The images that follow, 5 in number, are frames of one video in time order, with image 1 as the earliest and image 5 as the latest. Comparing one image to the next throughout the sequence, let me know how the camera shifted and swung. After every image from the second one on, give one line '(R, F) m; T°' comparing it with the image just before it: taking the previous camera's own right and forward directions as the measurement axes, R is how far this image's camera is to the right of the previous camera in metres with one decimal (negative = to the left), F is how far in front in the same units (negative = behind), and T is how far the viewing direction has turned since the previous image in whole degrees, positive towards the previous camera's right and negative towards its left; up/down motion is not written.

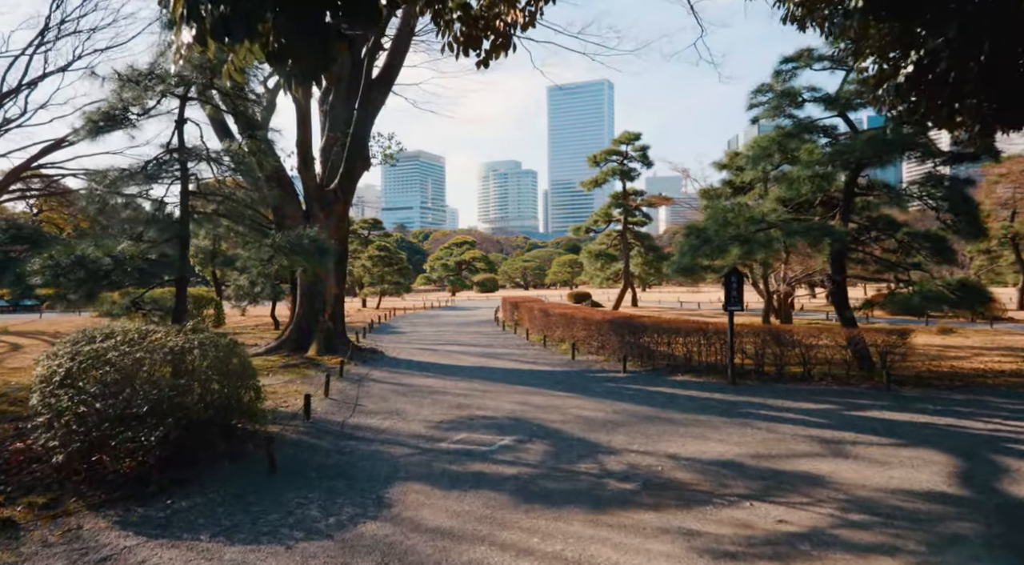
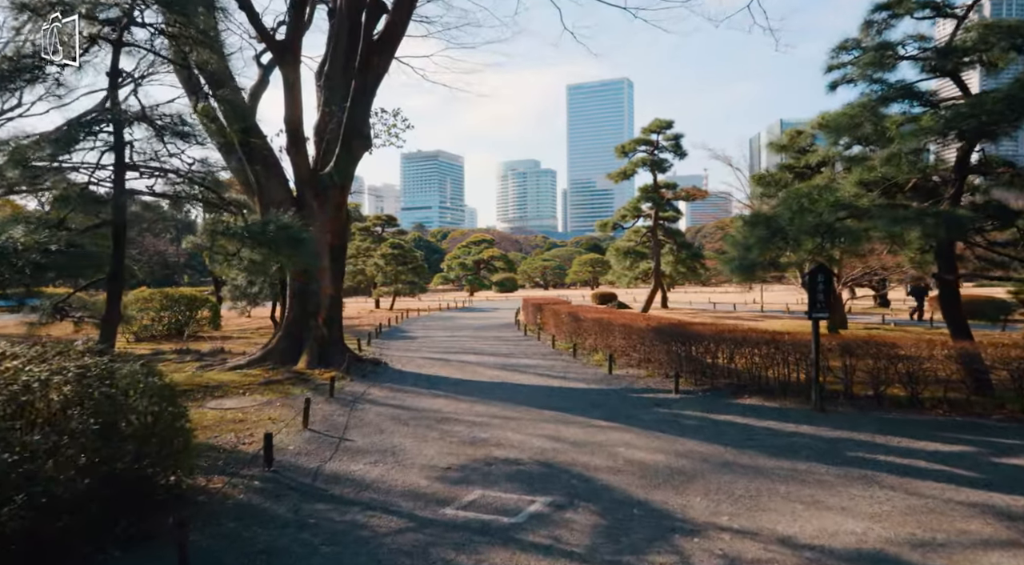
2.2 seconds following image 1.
(-0.1, +2.1) m; -2°
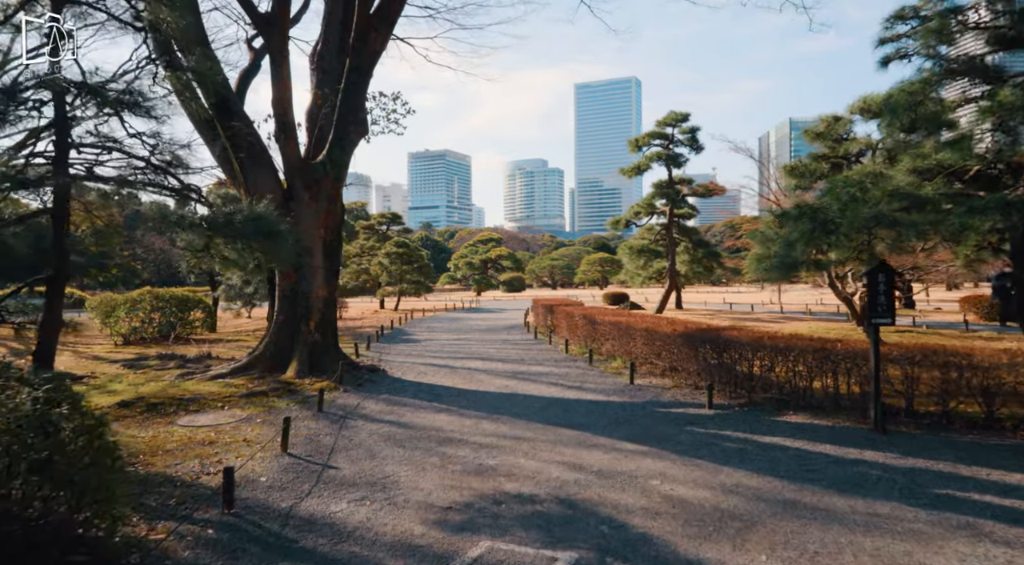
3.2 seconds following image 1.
(-0.1, +1.1) m; -1°
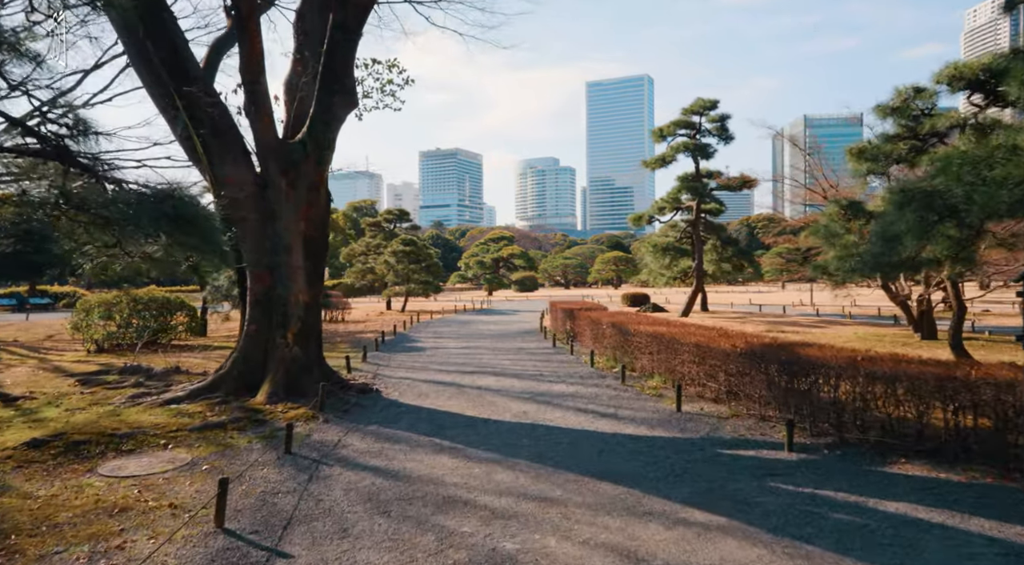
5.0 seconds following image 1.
(-0.1, +1.9) m; -1°
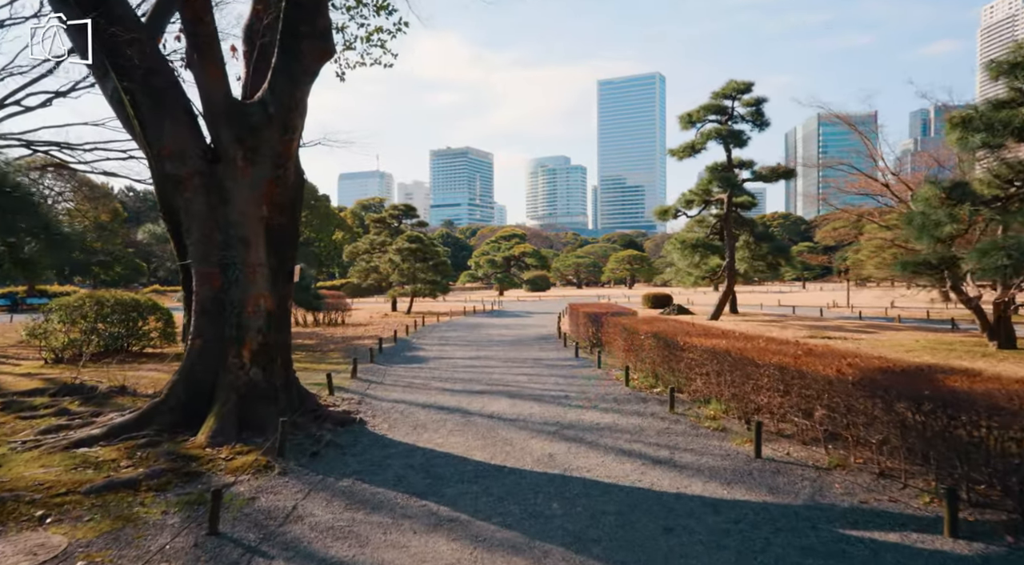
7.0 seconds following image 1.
(-0.1, +2.1) m; -1°
